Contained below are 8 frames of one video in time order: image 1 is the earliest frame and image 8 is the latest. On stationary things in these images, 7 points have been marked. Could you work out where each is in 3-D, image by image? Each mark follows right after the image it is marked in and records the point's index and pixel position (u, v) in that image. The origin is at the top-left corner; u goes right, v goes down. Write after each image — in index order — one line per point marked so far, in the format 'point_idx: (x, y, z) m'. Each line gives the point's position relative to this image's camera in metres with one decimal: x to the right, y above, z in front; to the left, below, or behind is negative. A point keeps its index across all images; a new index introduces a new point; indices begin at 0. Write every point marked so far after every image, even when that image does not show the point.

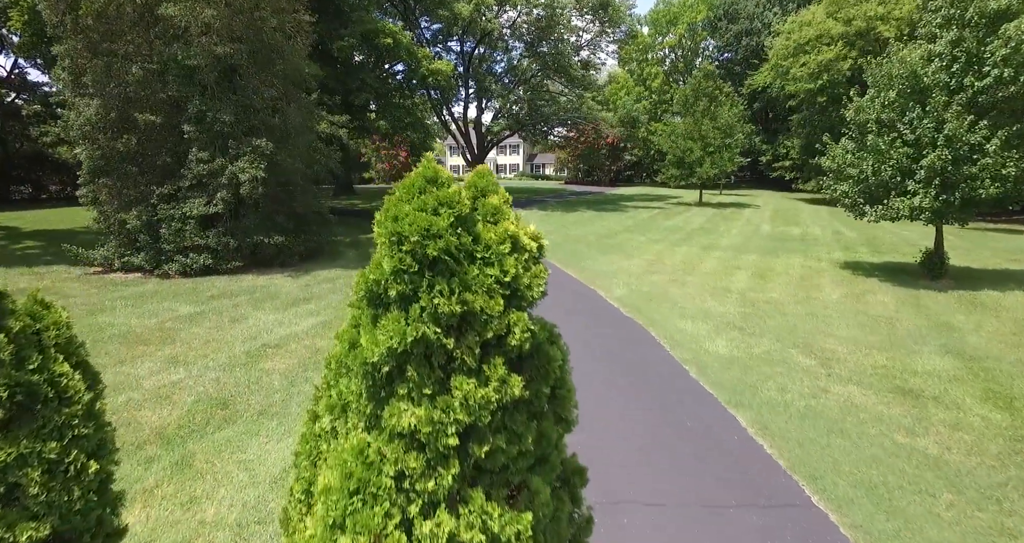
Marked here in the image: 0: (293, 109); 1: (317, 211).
0: (-4.1, +3.0, +10.3) m
1: (-3.9, +1.2, +11.0) m
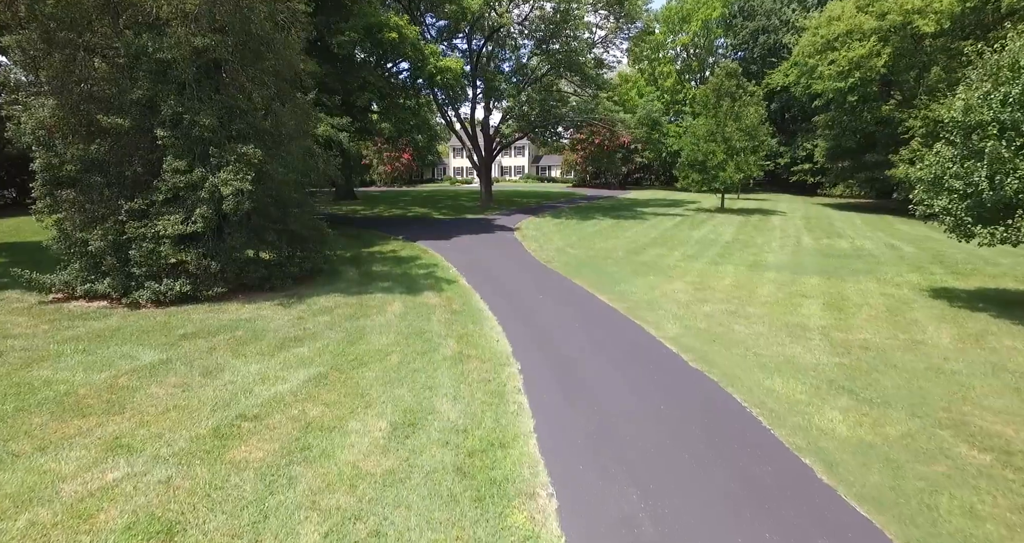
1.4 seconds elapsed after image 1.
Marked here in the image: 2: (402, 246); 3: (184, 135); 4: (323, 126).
0: (-3.7, +2.6, +9.1) m
1: (-3.5, +0.8, +9.7) m
2: (-2.7, +0.6, +13.3) m
3: (-4.6, +1.9, +7.7) m
4: (-4.0, +3.1, +11.7) m
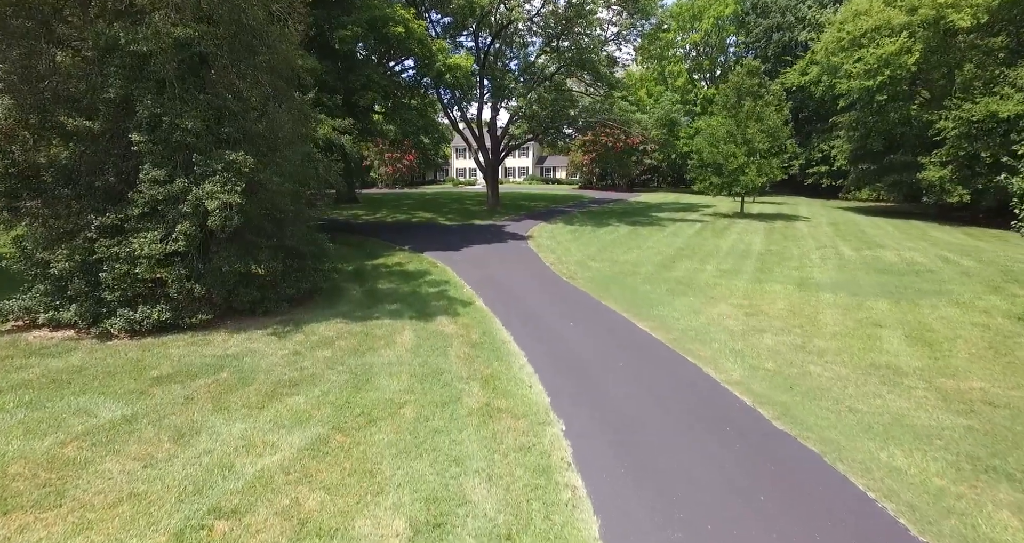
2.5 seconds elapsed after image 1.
0: (-3.4, +2.3, +8.1) m
1: (-3.2, +0.5, +8.7) m
2: (-2.3, +0.2, +12.2) m
3: (-4.3, +1.6, +6.7) m
4: (-3.7, +2.8, +10.7) m
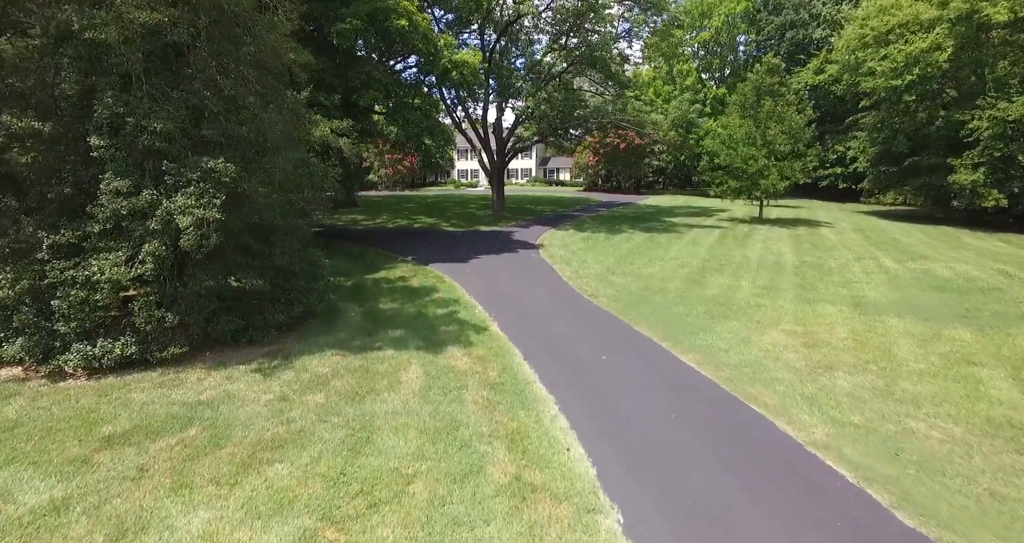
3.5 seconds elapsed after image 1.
0: (-3.1, +2.1, +7.1) m
1: (-2.9, +0.2, +7.7) m
2: (-2.0, 0.0, +11.2) m
3: (-4.0, +1.3, +5.7) m
4: (-3.4, +2.5, +9.7) m
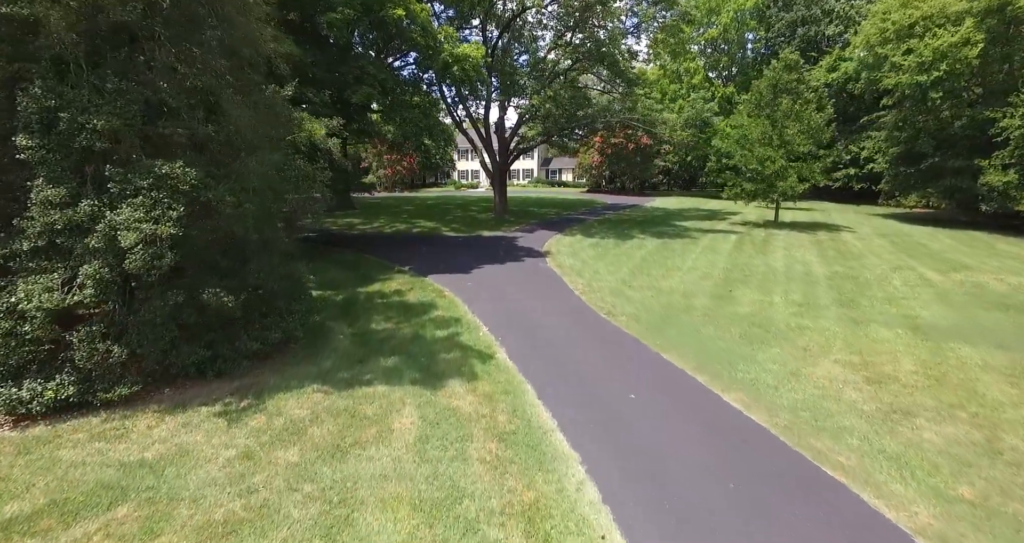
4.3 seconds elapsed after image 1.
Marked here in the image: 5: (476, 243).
0: (-3.0, +1.8, +6.1) m
1: (-2.8, 0.0, +6.8) m
2: (-1.9, -0.3, +10.3) m
3: (-3.9, +1.1, +4.8) m
4: (-3.3, +2.3, +8.8) m
5: (-1.0, +0.8, +16.1) m
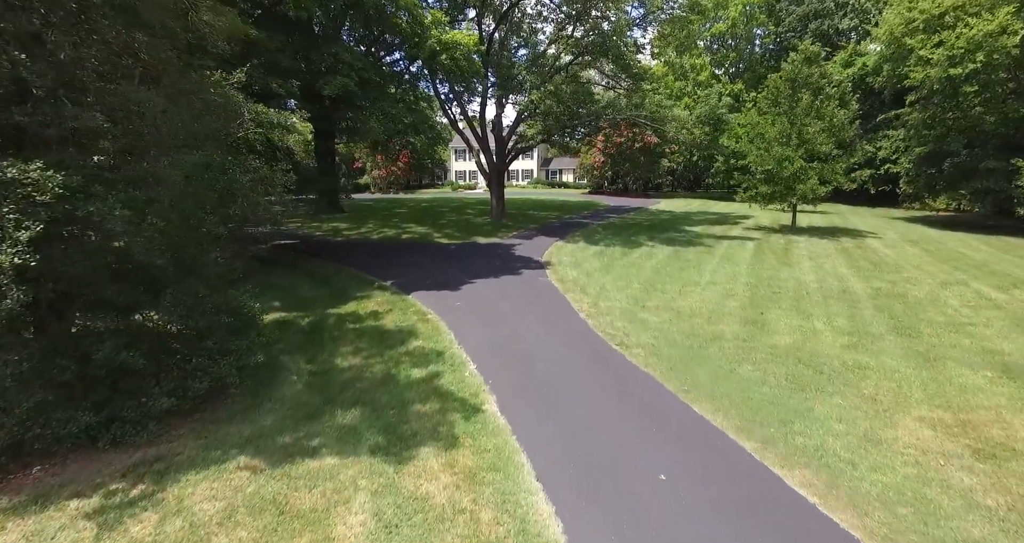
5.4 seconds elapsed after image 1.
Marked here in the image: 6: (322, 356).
0: (-3.1, +1.5, +4.7) m
1: (-2.9, -0.3, +5.4) m
2: (-2.0, -0.6, +8.9) m
3: (-4.0, +0.8, +3.4) m
4: (-3.4, +2.0, +7.4) m
5: (-1.1, +0.6, +14.7) m
6: (-2.3, -1.0, +6.8) m
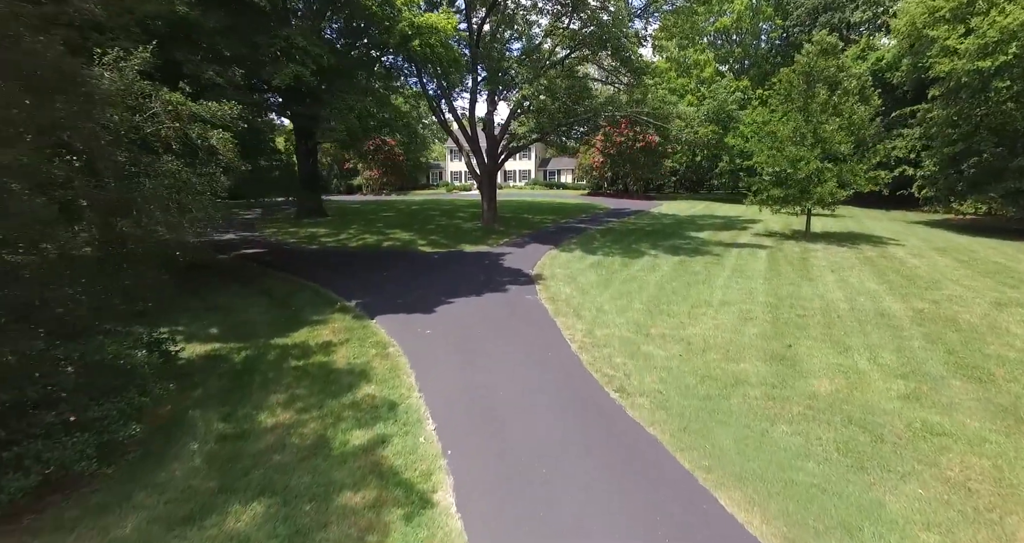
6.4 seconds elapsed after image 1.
0: (-3.3, +1.2, +3.3) m
1: (-3.1, -0.6, +4.0) m
2: (-2.3, -0.9, +7.5) m
3: (-4.2, +0.5, +2.0) m
4: (-3.7, +1.7, +6.0) m
5: (-1.4, +0.2, +13.3) m
6: (-2.6, -1.3, +5.4) m
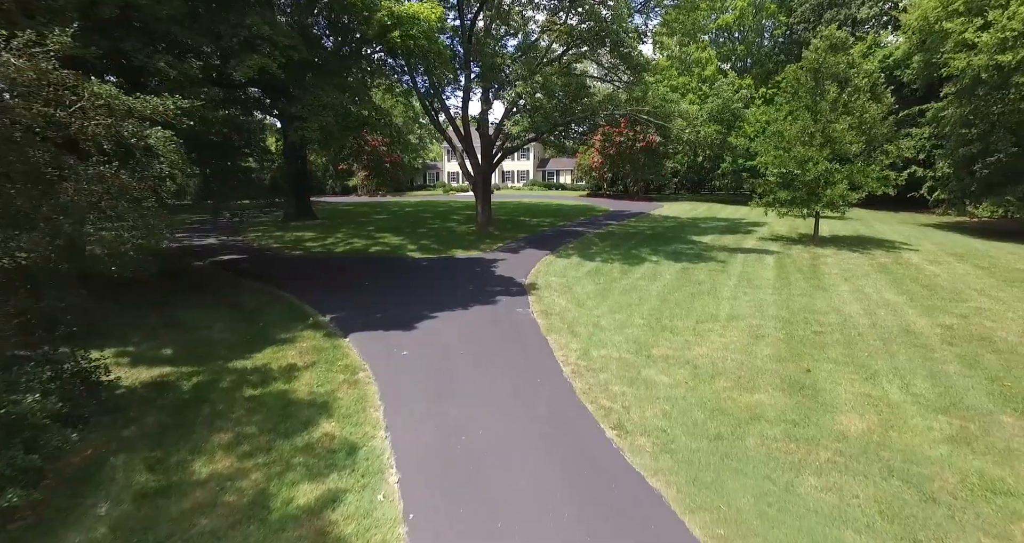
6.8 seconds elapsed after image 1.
0: (-3.5, +1.1, +2.6) m
1: (-3.3, -0.8, +3.2) m
2: (-2.4, -1.0, +6.7) m
3: (-4.4, +0.3, +1.2) m
4: (-3.8, +1.5, +5.2) m
5: (-1.6, +0.1, +12.5) m
6: (-2.8, -1.5, +4.6) m
